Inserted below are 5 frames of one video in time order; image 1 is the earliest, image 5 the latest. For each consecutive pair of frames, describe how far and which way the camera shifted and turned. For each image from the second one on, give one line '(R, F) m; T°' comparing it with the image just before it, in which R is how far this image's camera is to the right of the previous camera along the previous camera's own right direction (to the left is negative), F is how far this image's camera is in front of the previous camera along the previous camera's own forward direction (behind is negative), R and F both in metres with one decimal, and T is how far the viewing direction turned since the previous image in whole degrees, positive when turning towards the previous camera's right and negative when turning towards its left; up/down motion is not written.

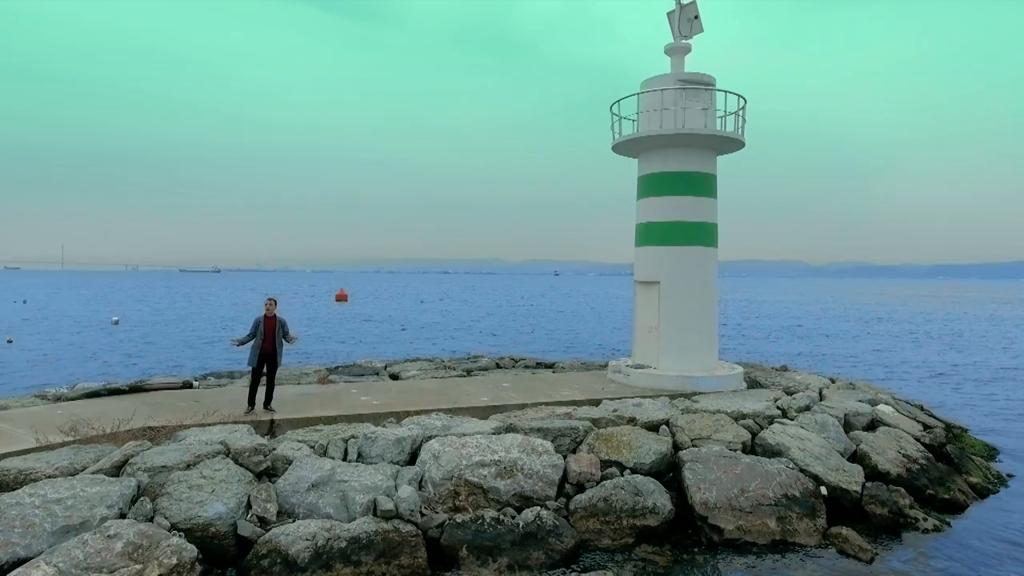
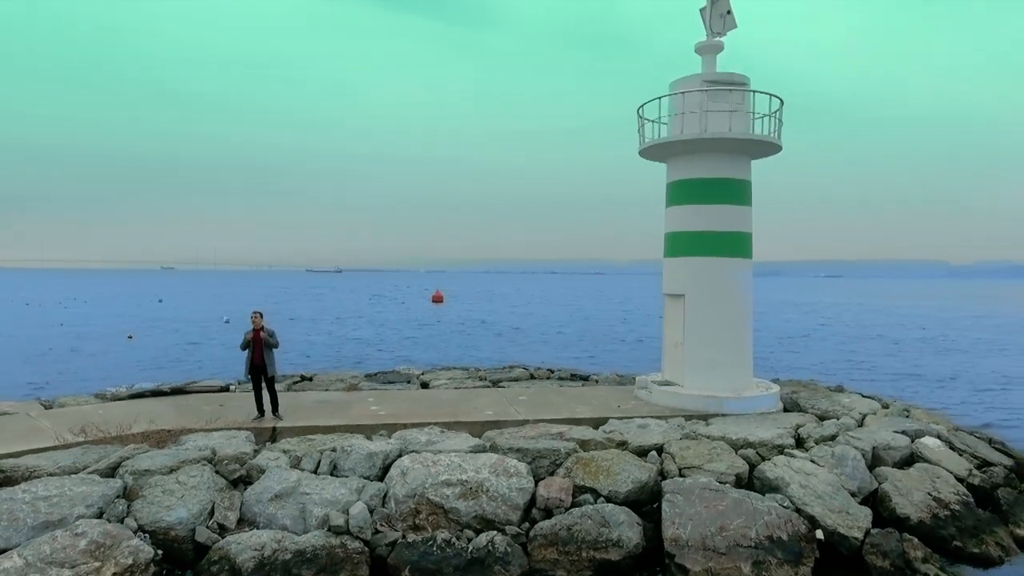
(+1.6, +0.2) m; -10°
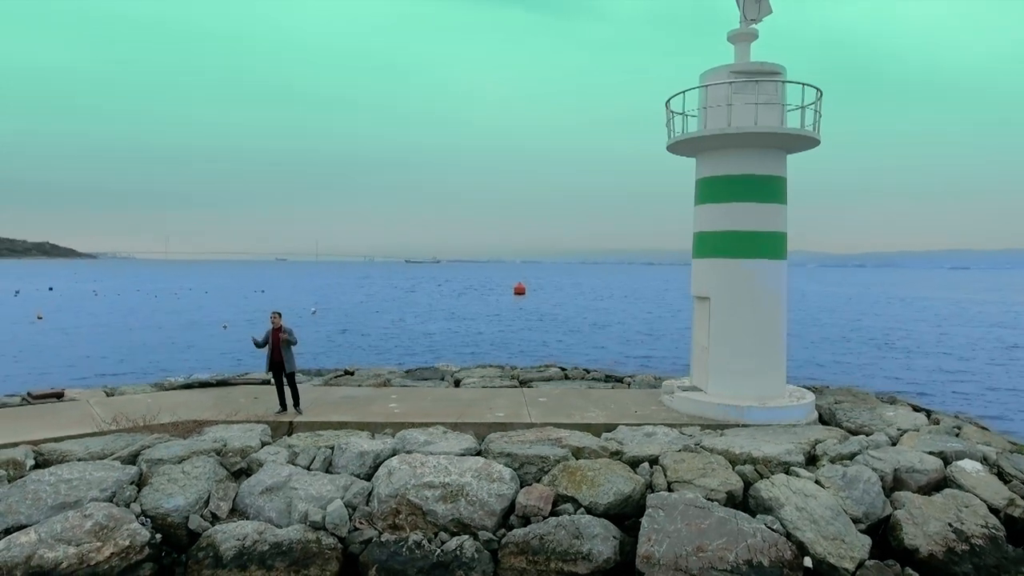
(+1.3, +0.1) m; -9°
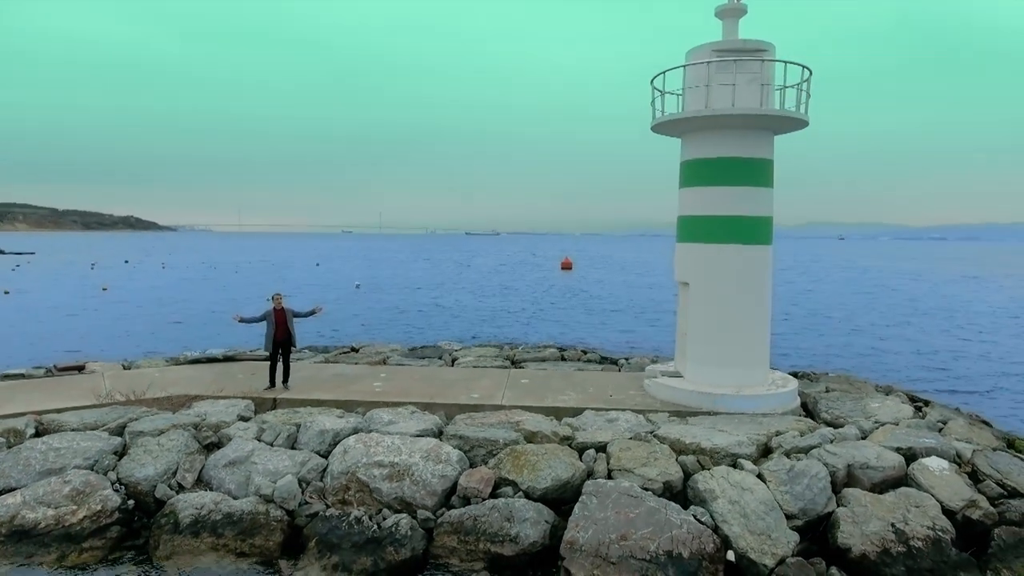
(+1.4, -0.1) m; -6°
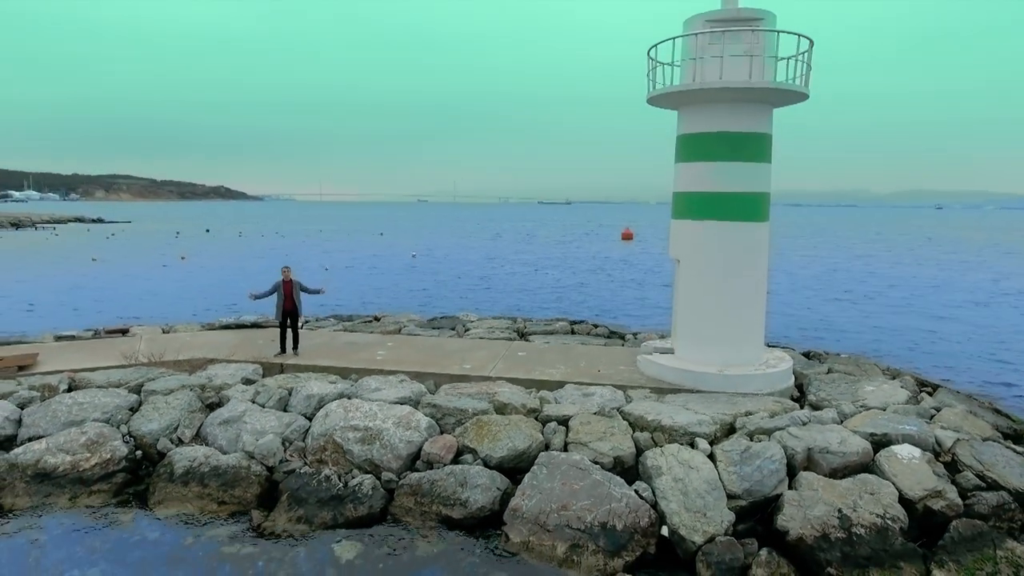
(+1.3, -0.1) m; -7°
